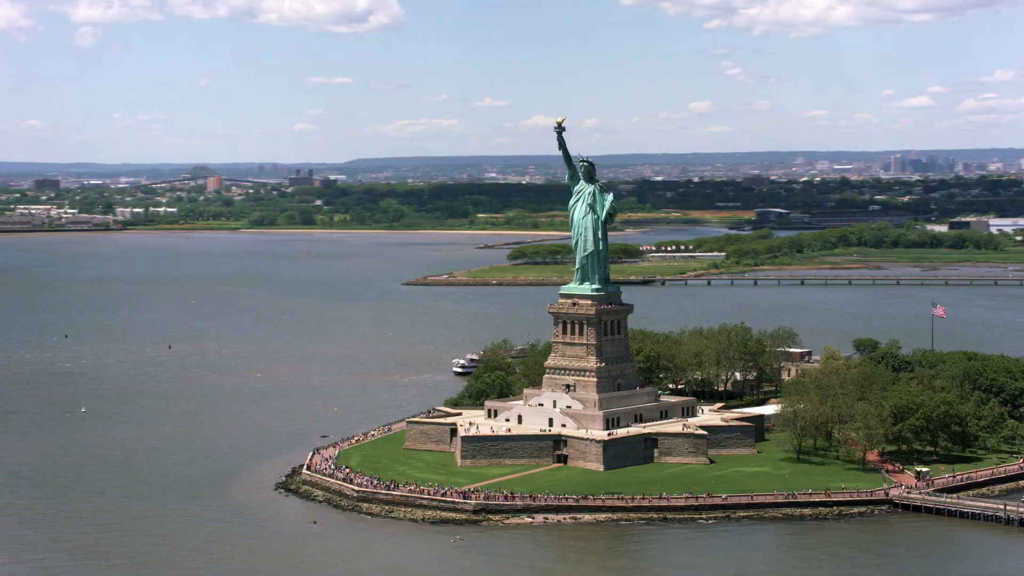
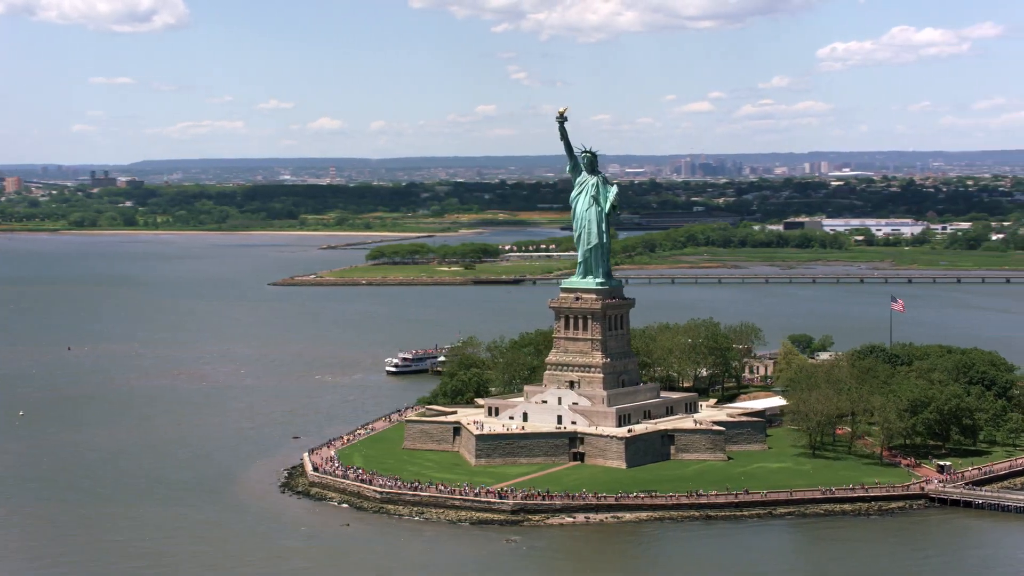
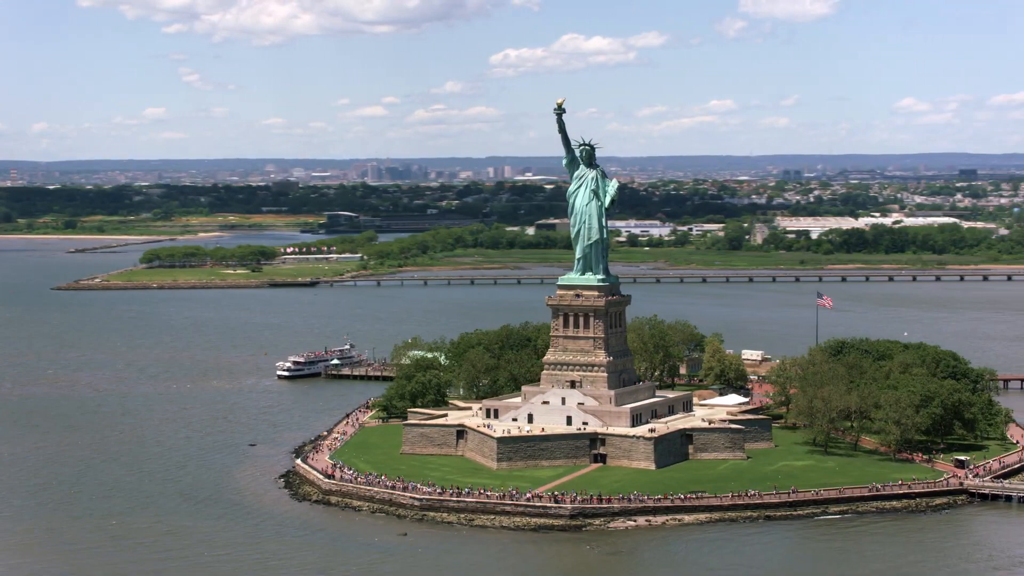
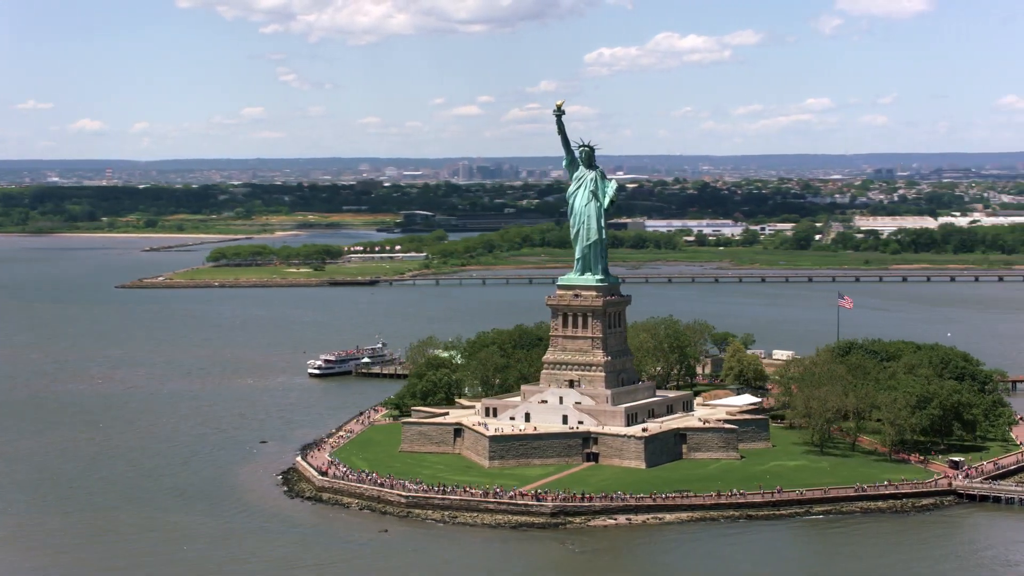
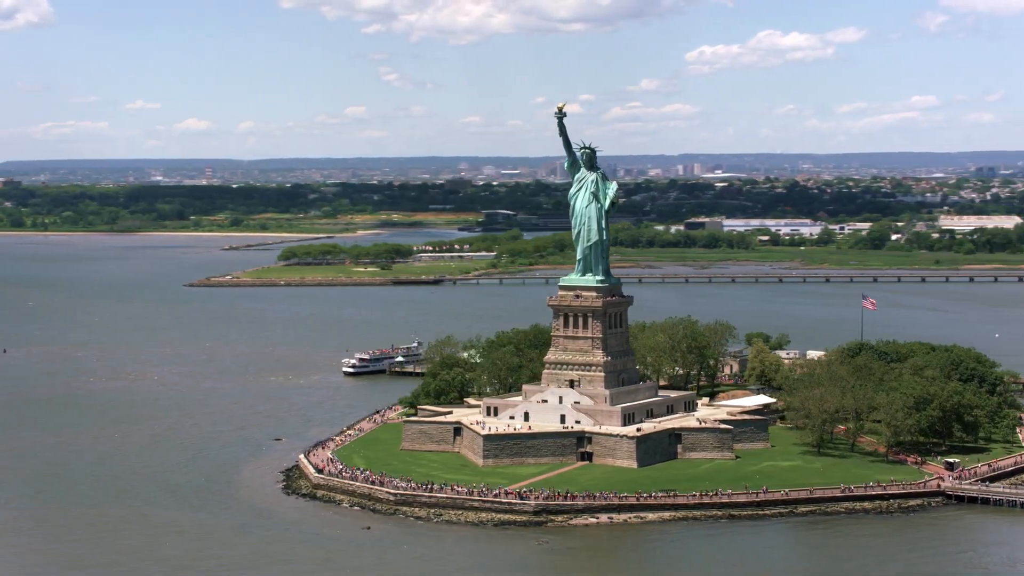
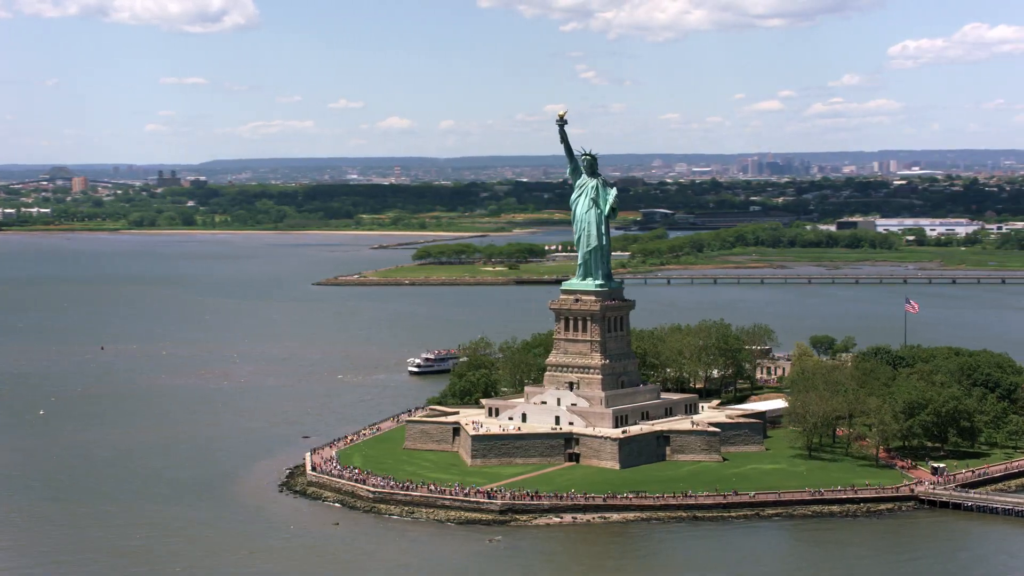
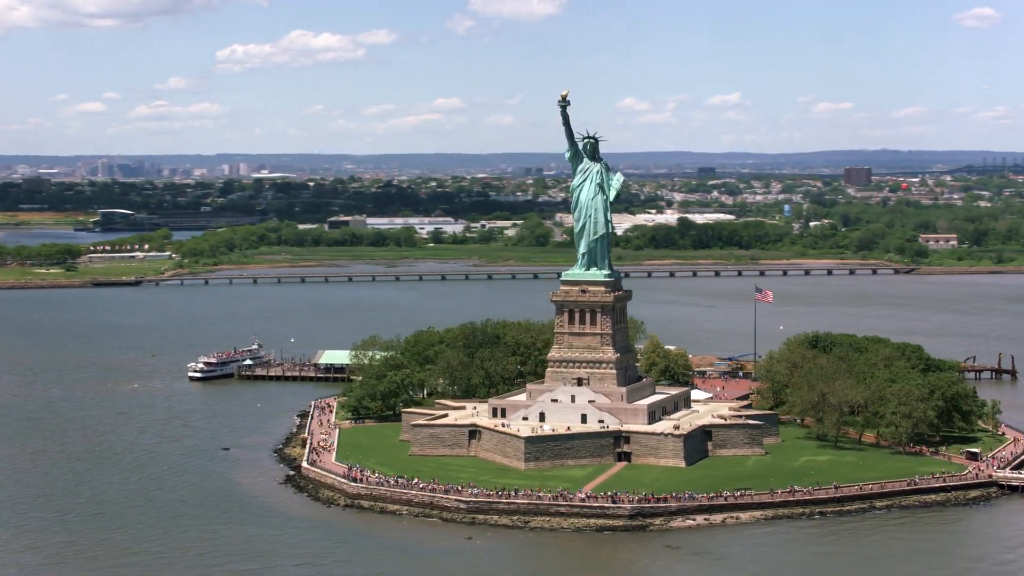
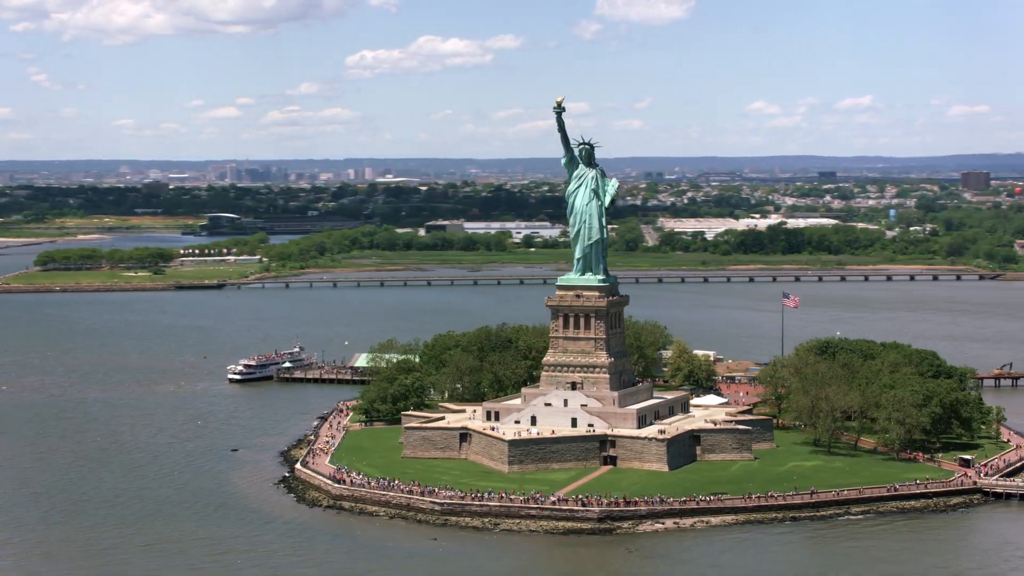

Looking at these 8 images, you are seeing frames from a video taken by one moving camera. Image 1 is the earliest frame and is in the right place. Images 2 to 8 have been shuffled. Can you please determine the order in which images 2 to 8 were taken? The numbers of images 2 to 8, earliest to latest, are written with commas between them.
6, 2, 5, 4, 3, 8, 7
